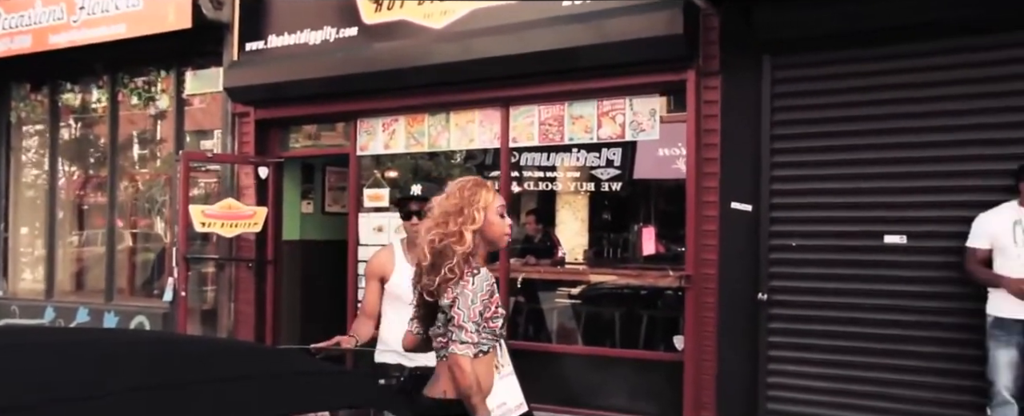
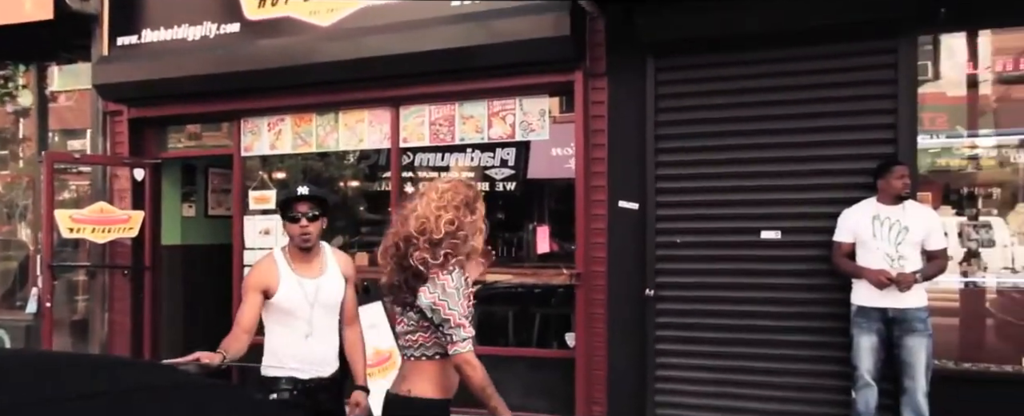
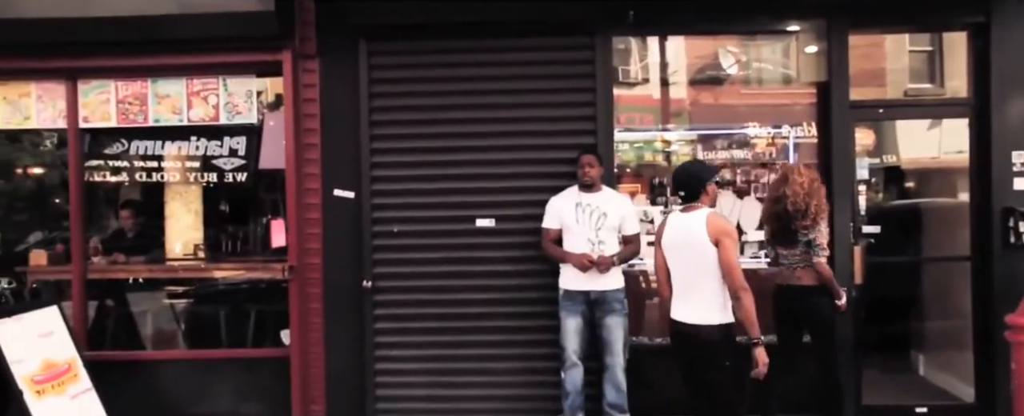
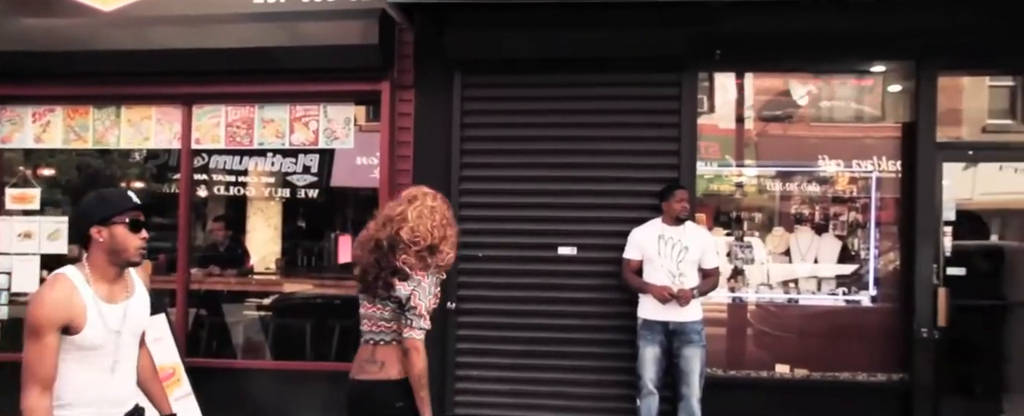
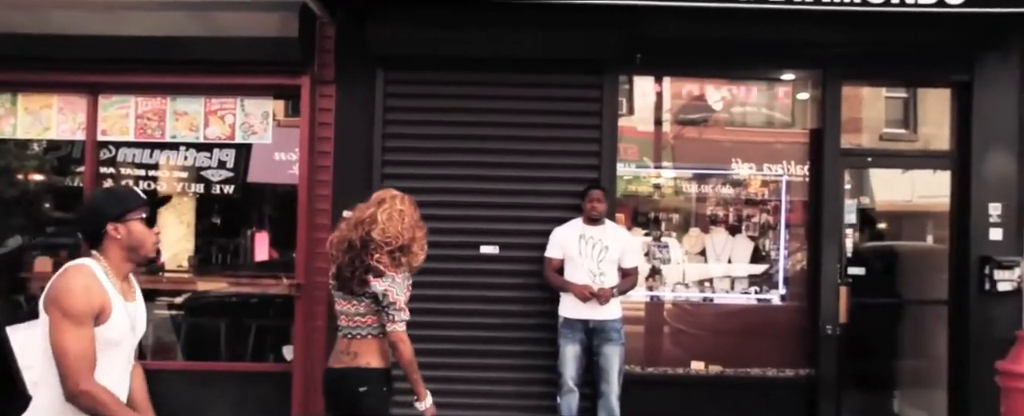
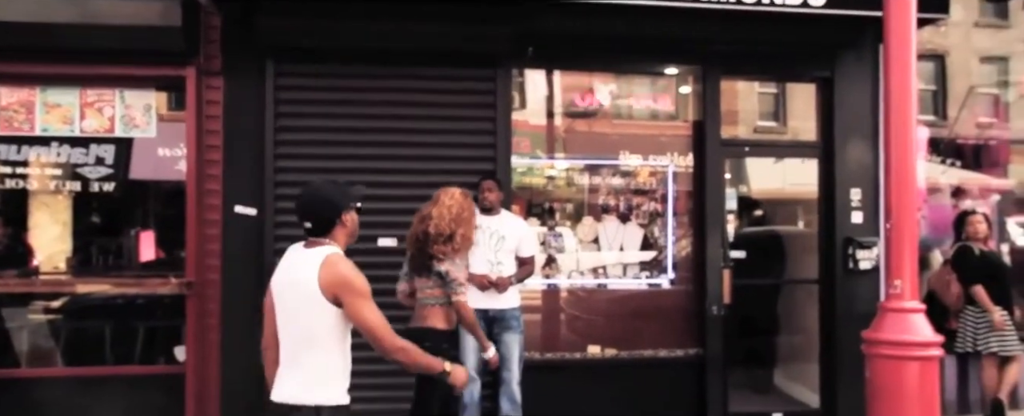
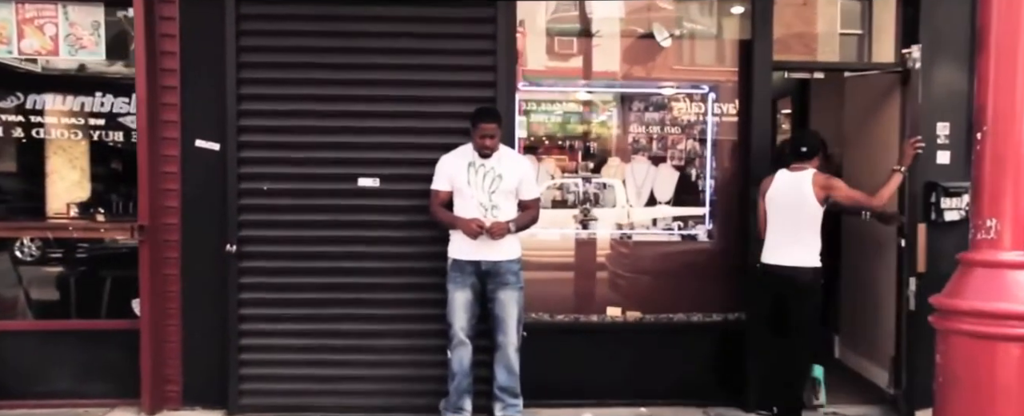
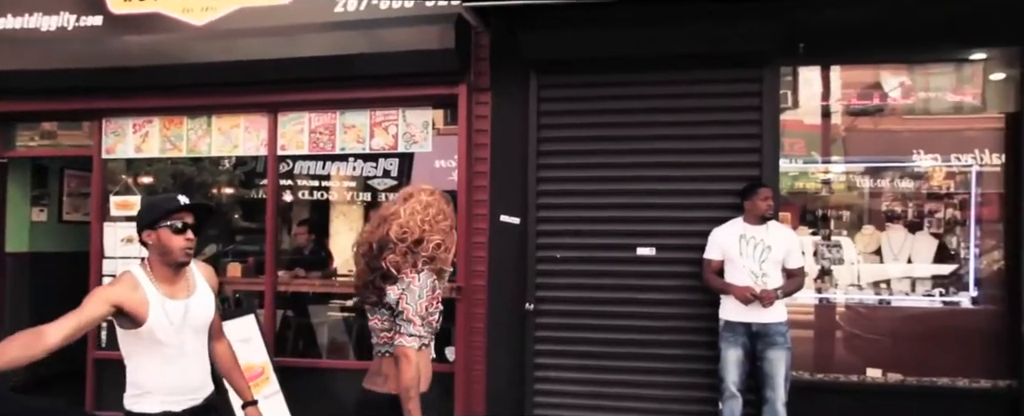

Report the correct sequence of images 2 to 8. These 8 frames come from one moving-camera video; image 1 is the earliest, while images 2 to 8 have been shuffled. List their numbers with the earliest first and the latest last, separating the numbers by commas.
2, 8, 4, 5, 6, 3, 7
